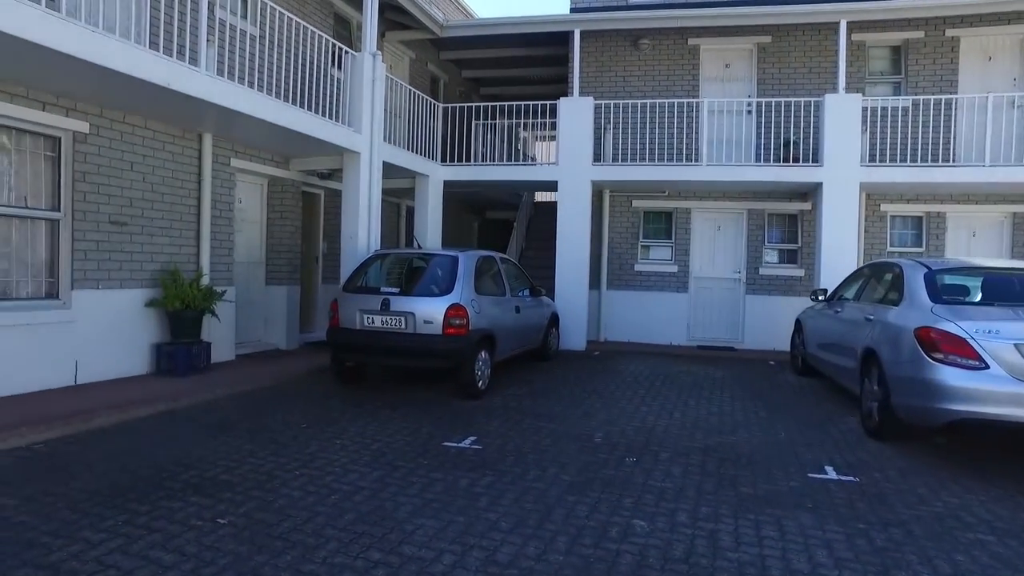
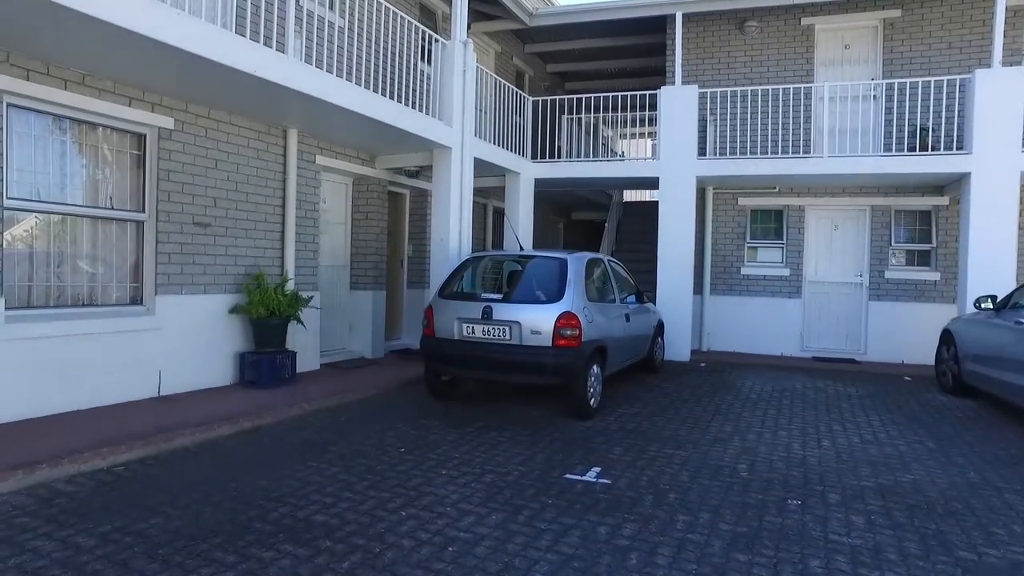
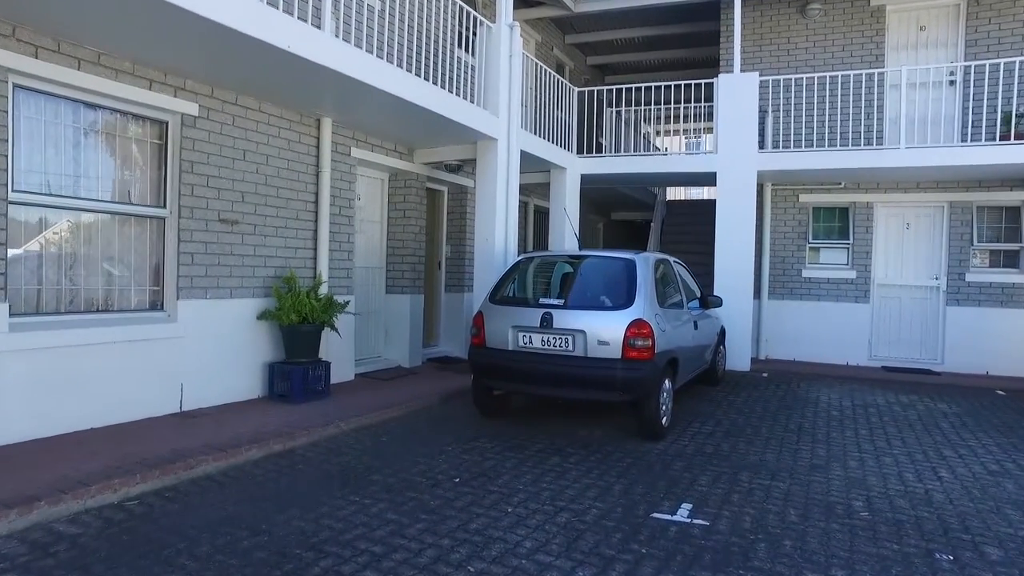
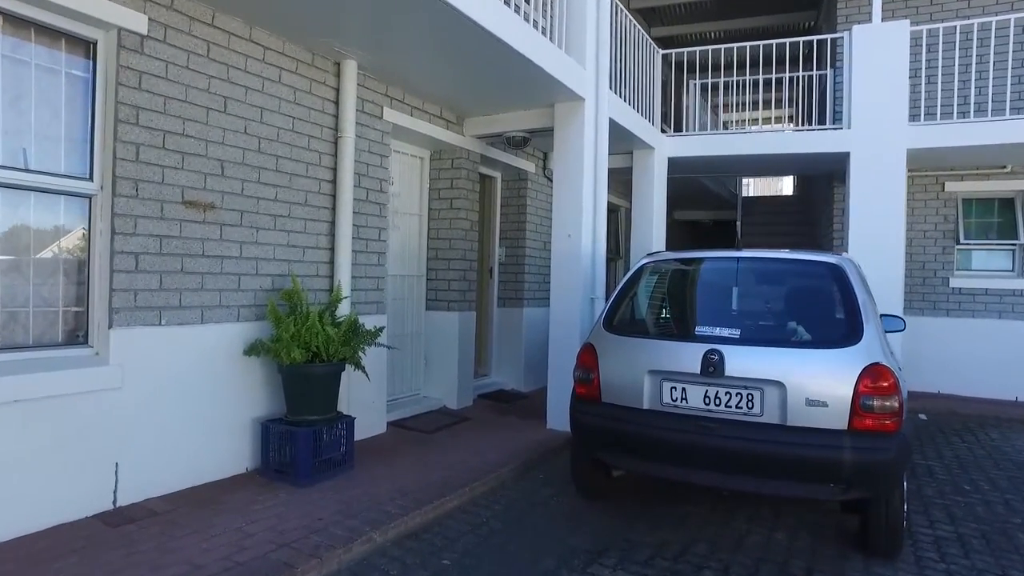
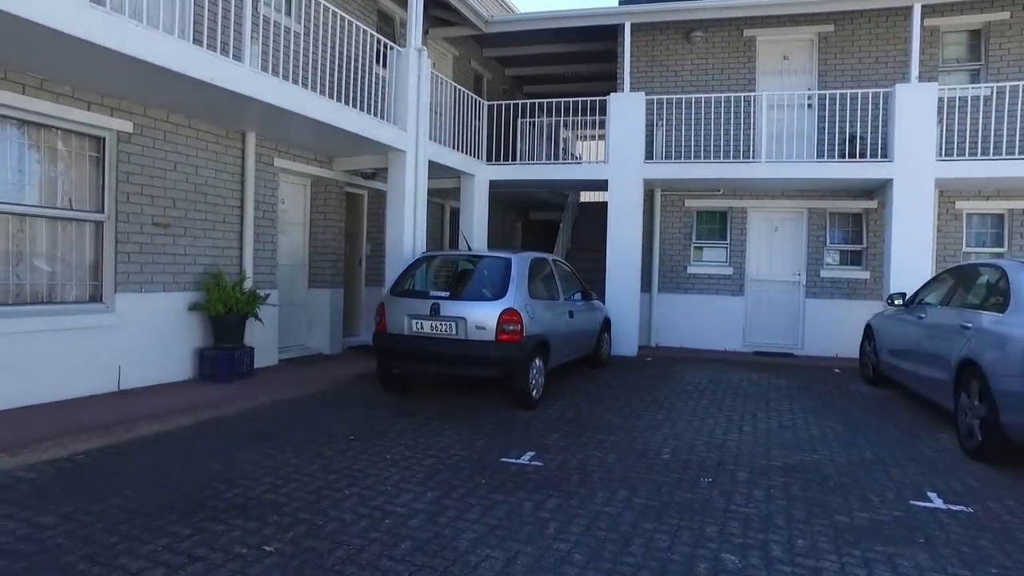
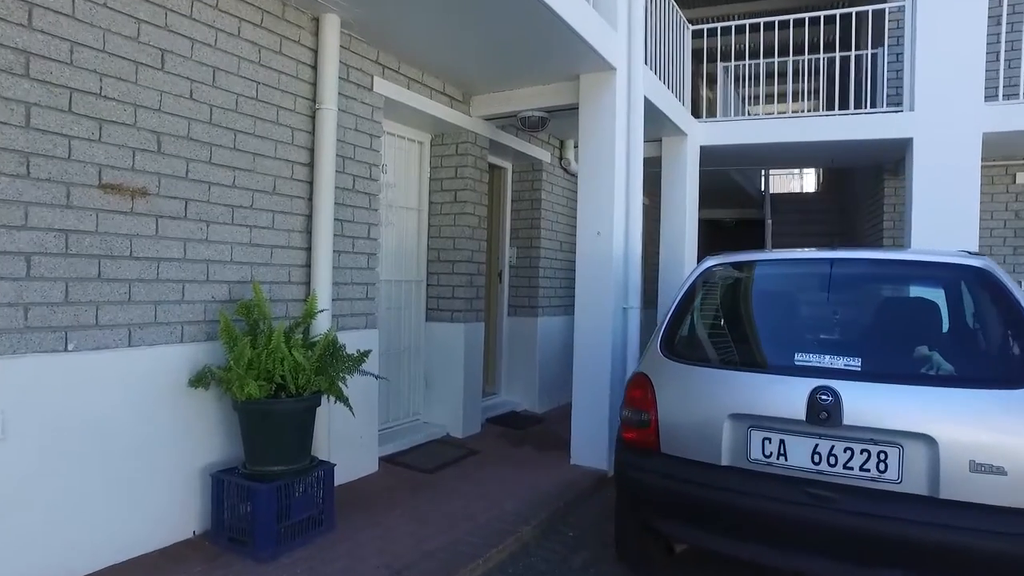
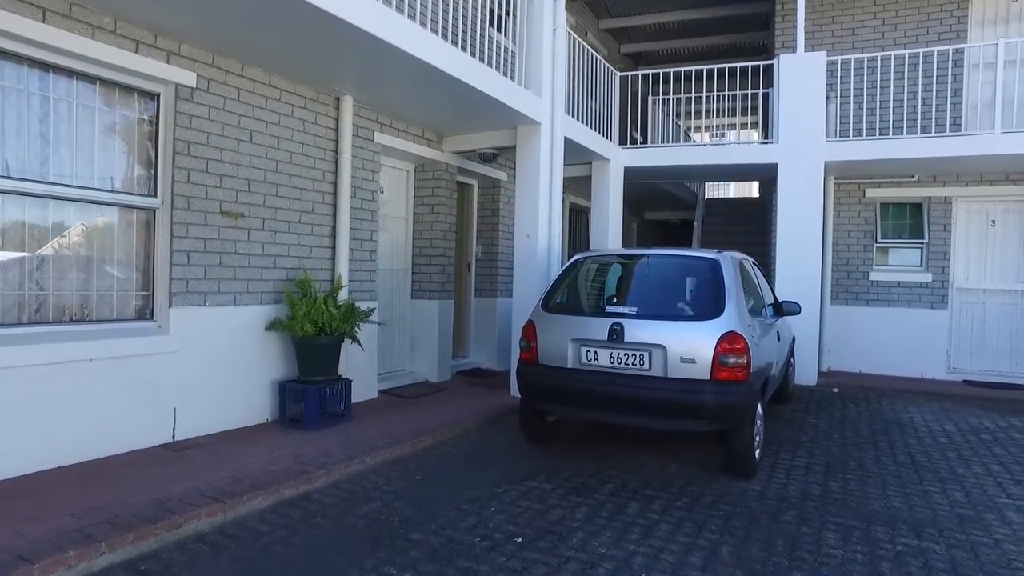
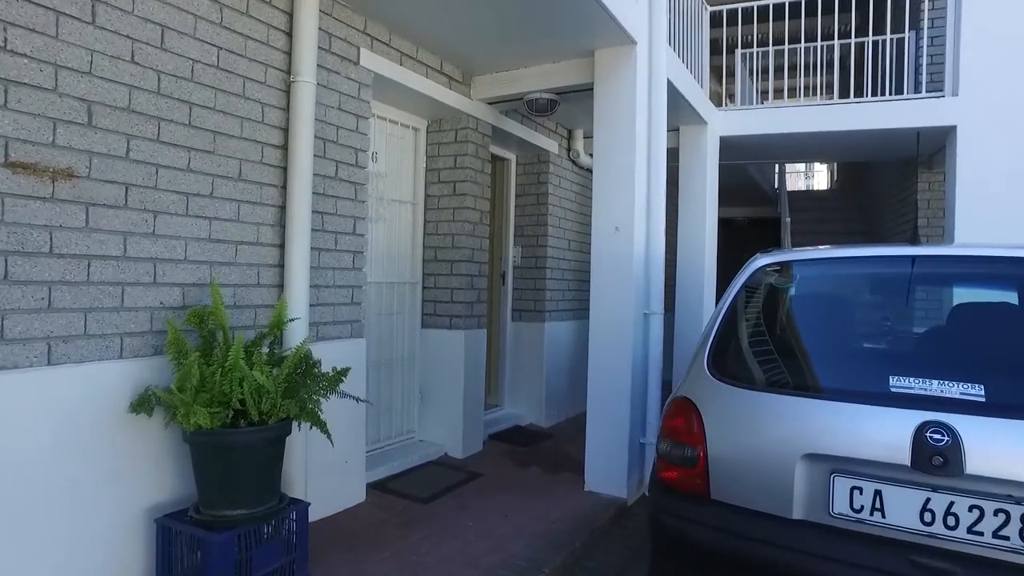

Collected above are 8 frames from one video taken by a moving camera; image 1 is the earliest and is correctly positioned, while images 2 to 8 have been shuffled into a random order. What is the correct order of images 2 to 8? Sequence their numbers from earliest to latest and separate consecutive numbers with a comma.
5, 2, 3, 7, 4, 6, 8
